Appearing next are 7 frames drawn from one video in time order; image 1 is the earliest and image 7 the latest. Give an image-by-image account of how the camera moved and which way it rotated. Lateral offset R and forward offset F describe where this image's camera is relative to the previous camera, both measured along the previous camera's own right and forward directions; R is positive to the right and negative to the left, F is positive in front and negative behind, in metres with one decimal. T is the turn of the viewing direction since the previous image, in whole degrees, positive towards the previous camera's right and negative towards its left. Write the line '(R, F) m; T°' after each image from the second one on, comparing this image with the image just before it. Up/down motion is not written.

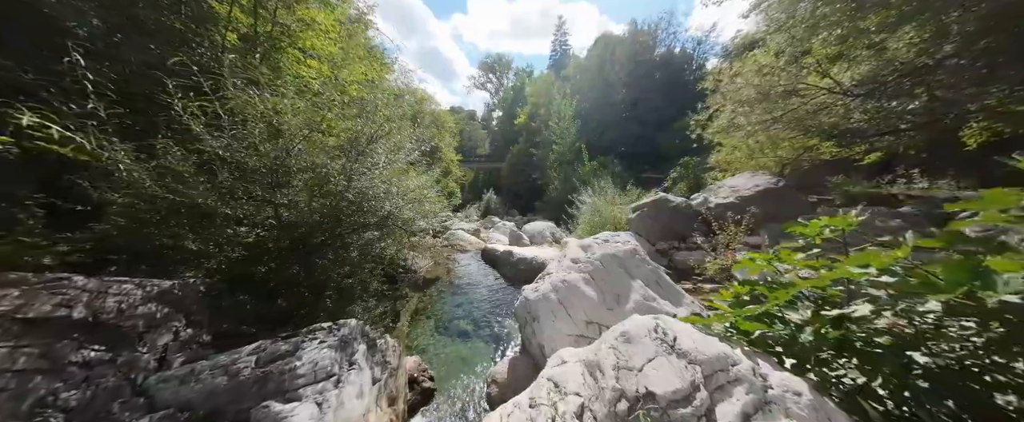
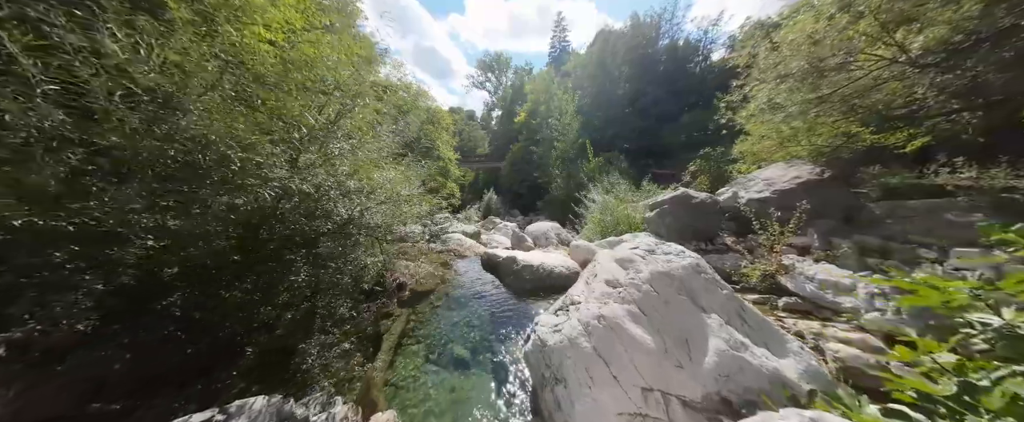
(0.0, +0.6) m; 0°
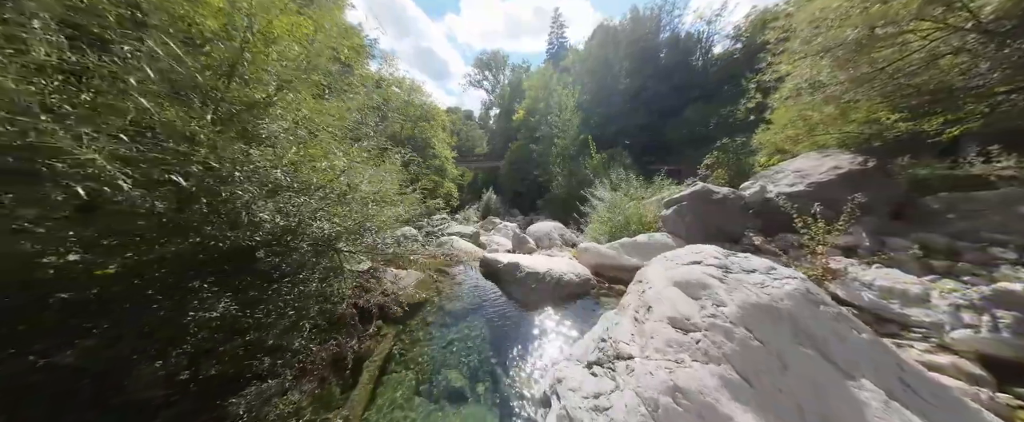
(0.0, +0.5) m; 0°
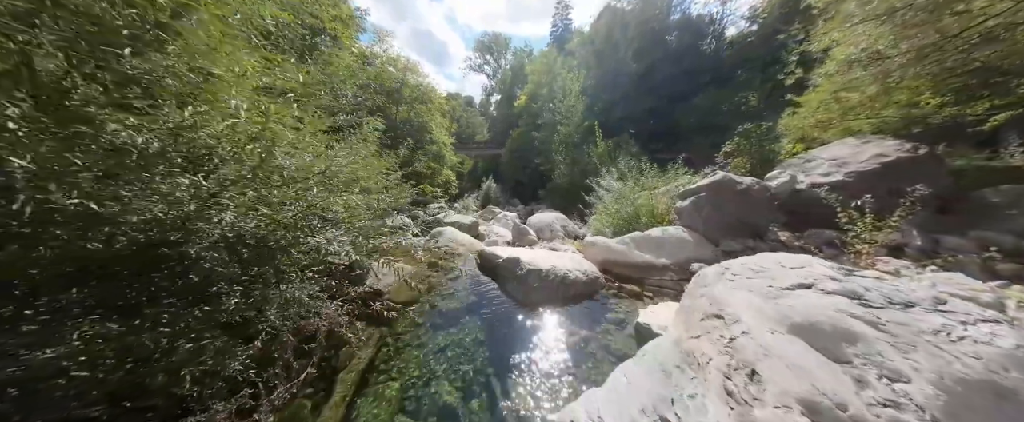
(0.0, +0.4) m; 0°
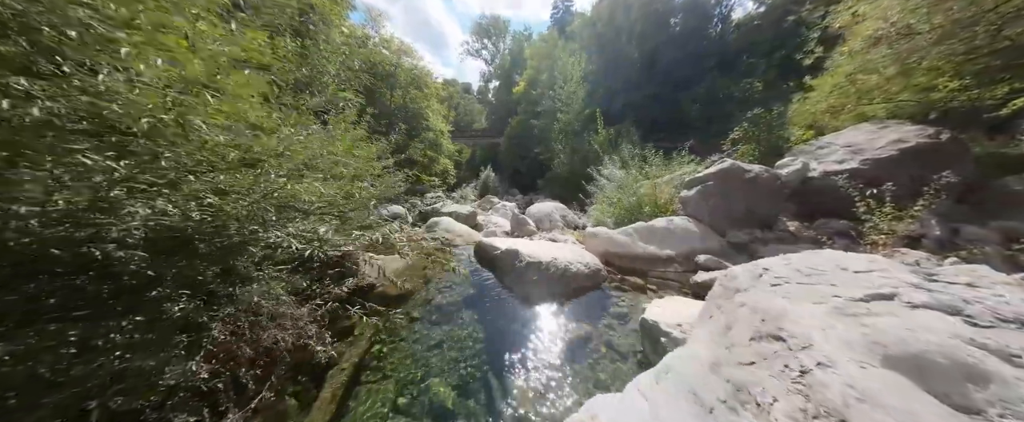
(0.0, +0.1) m; 0°
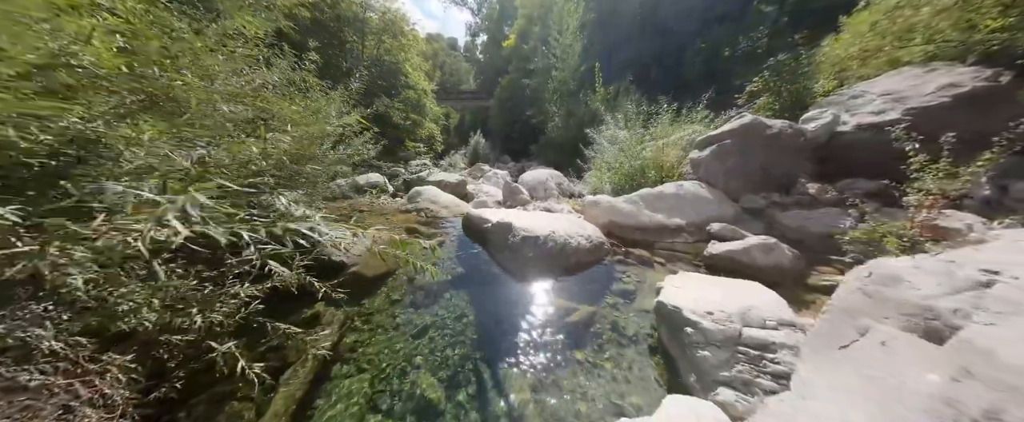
(0.0, +0.4) m; +1°
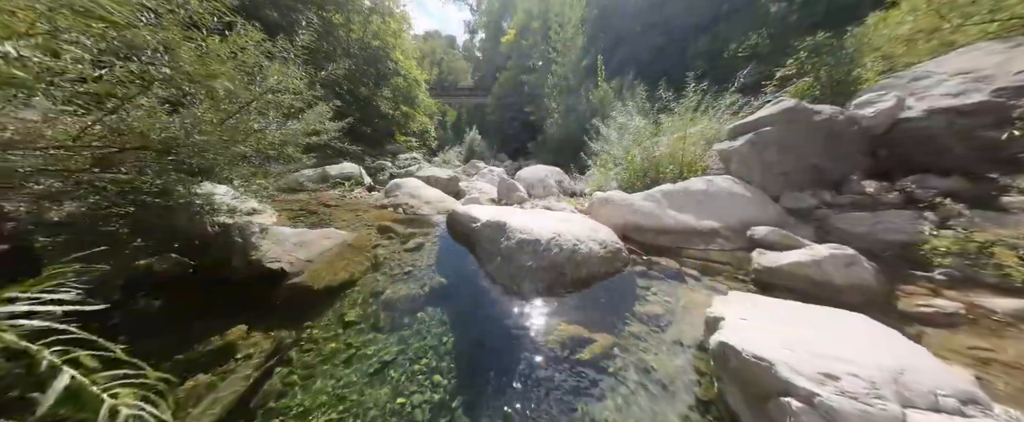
(0.0, +0.5) m; +1°
